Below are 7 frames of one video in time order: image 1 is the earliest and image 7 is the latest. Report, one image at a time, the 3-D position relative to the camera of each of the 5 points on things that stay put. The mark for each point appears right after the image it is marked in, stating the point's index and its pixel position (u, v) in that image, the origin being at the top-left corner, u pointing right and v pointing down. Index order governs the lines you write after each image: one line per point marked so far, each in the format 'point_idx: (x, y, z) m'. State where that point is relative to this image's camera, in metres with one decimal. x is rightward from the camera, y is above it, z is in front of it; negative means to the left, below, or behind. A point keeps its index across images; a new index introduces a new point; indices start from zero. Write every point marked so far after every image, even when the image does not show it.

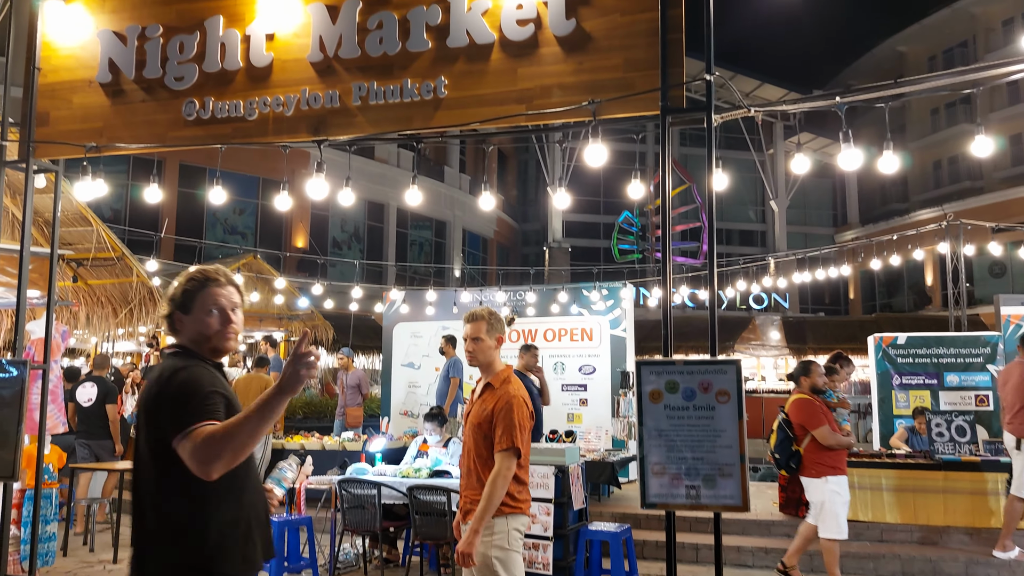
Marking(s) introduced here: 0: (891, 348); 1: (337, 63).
0: (+4.2, -0.7, +9.6) m
1: (-1.0, +1.3, +4.9) m
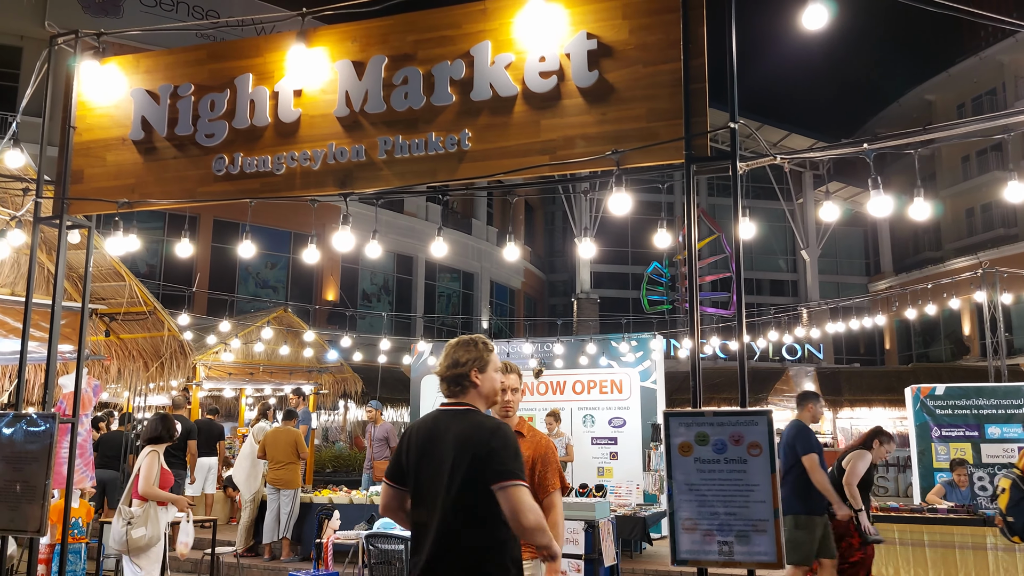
0: (+4.6, -1.2, +9.4) m
1: (-0.9, +1.0, +5.0) m
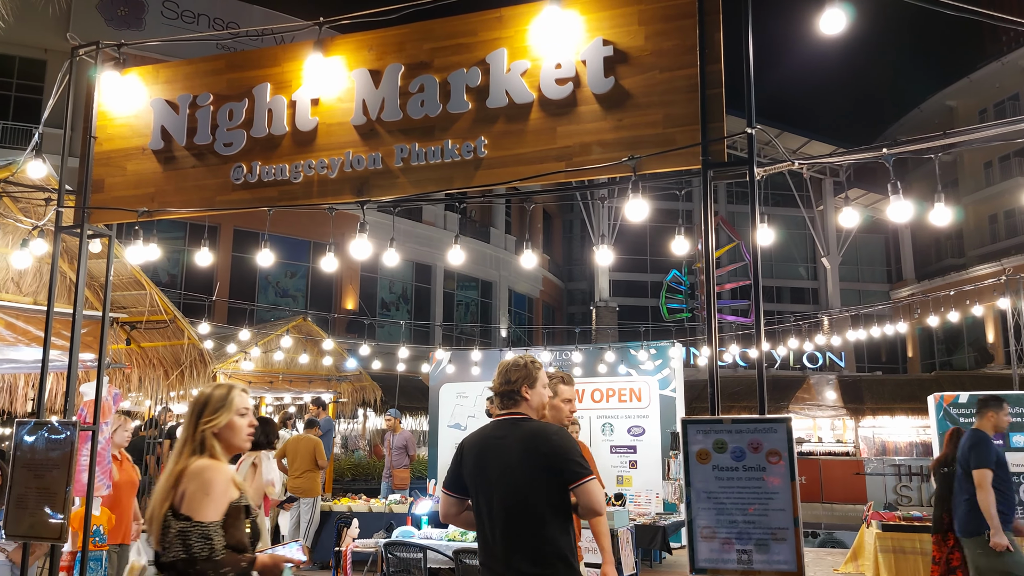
0: (+4.8, -1.3, +9.3) m
1: (-0.8, +1.0, +5.0) m
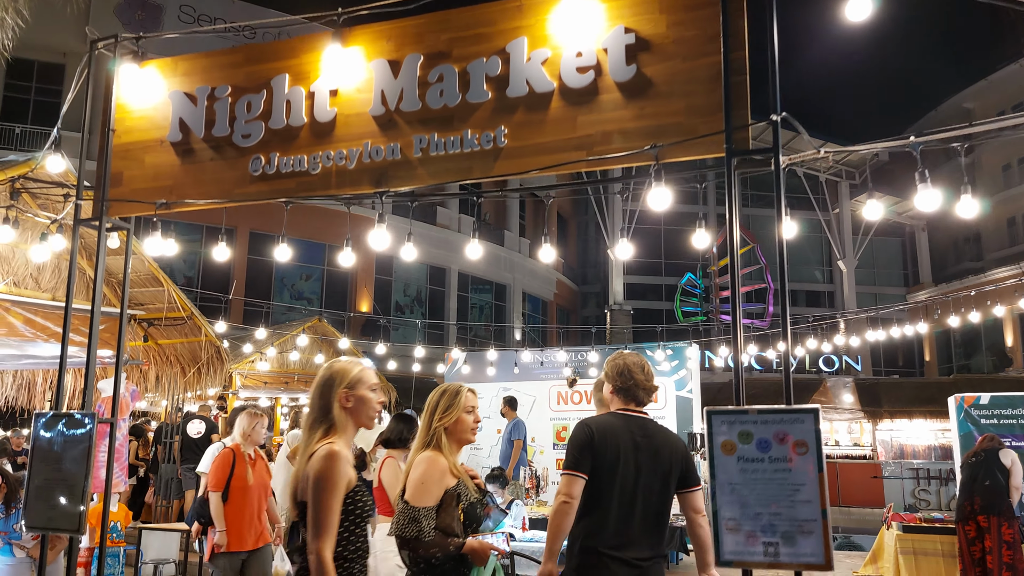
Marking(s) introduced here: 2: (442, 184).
0: (+4.9, -1.3, +9.2) m
1: (-0.7, +1.0, +5.0) m
2: (-0.4, +0.6, +4.9) m
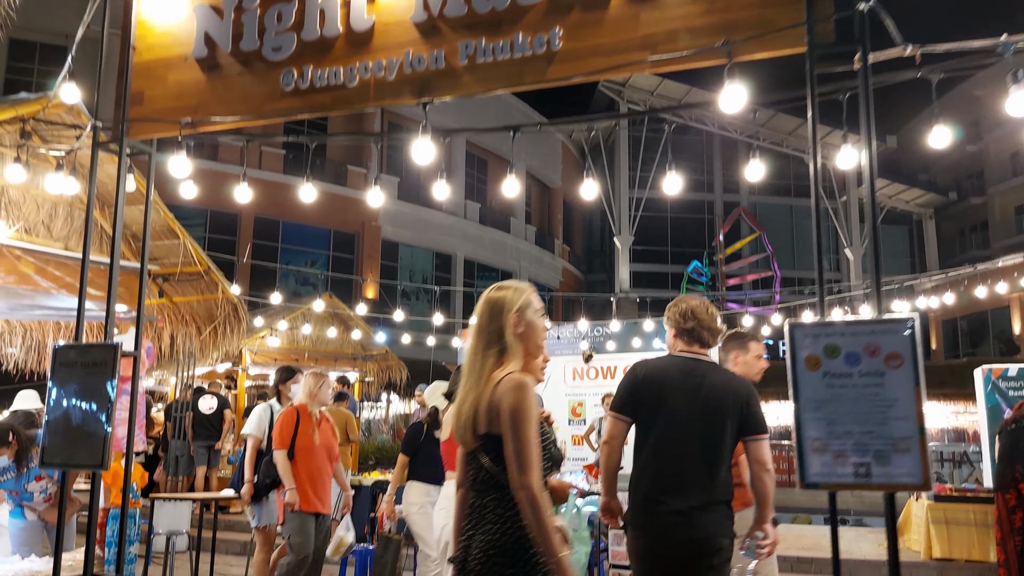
0: (+5.2, -0.9, +8.9) m
1: (-0.4, +1.4, +4.7) m
2: (-0.2, +0.9, +4.6) m
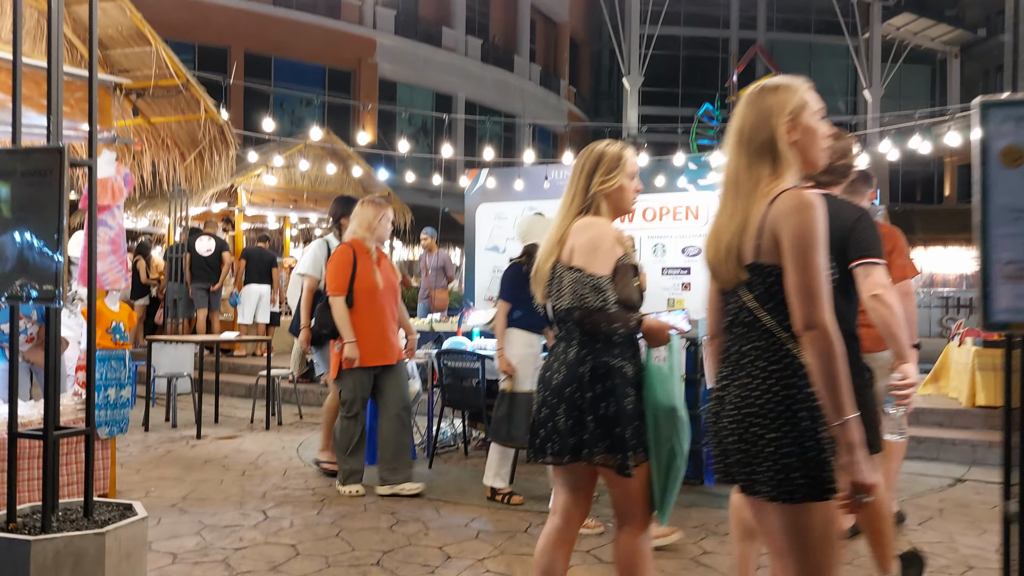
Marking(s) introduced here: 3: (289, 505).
0: (+5.4, +0.7, +8.0) m
1: (-0.2, +2.2, +3.5) m
2: (0.0, +1.8, +3.5) m
3: (-1.7, -1.6, +6.5) m
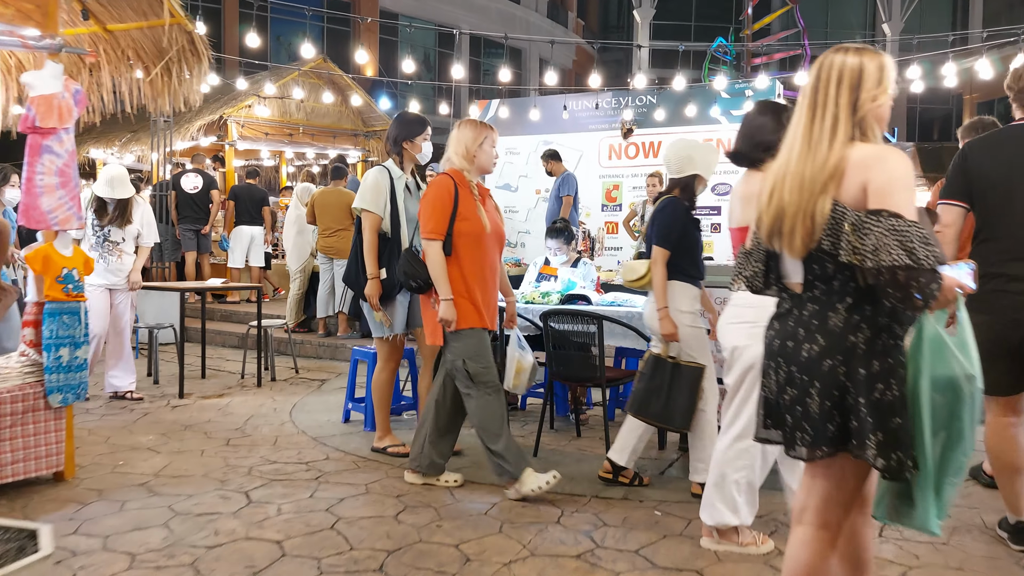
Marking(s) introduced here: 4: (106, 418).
0: (+5.6, +1.2, +6.9) m
1: (-0.1, +2.4, +2.3) m
2: (+0.2, +2.0, +2.3) m
3: (-1.5, -1.3, +5.6) m
4: (-3.5, -1.1, +7.3) m
